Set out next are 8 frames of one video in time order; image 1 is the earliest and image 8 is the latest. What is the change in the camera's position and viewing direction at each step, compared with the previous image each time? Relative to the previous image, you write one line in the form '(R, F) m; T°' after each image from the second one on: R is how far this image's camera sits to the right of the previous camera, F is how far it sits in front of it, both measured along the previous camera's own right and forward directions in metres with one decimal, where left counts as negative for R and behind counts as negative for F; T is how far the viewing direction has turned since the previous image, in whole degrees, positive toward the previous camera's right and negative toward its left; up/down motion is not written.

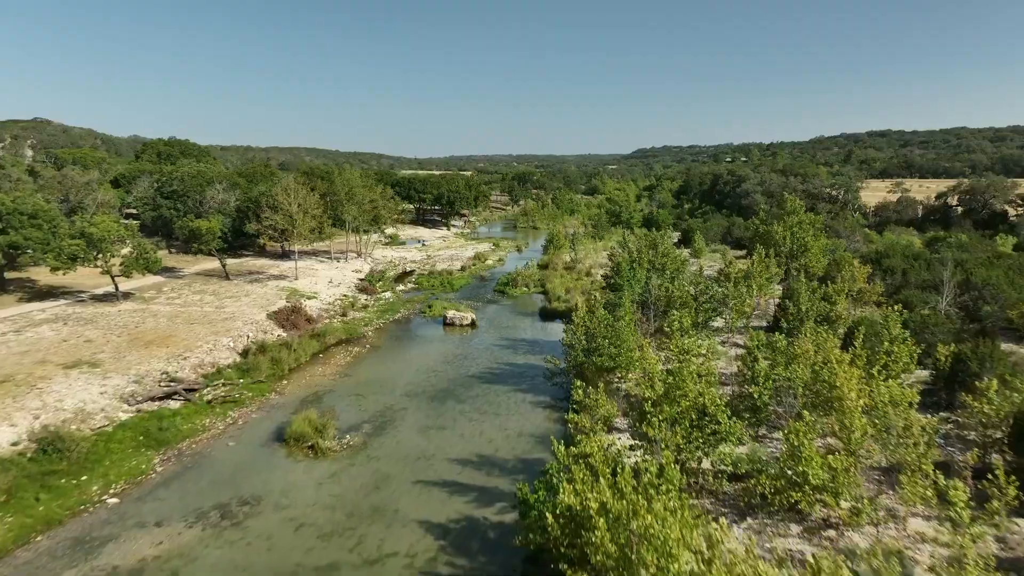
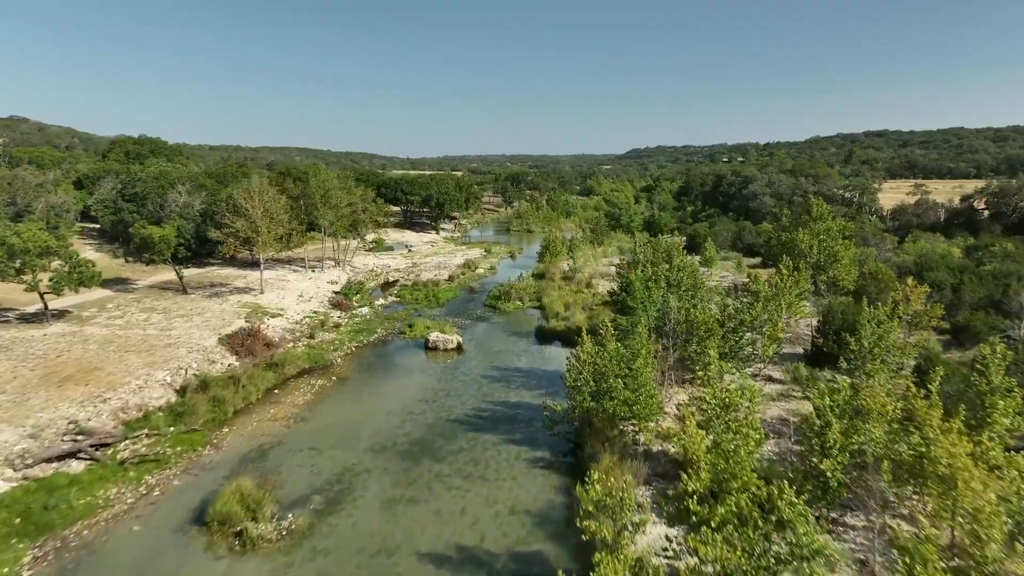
(+0.1, +4.1) m; +1°
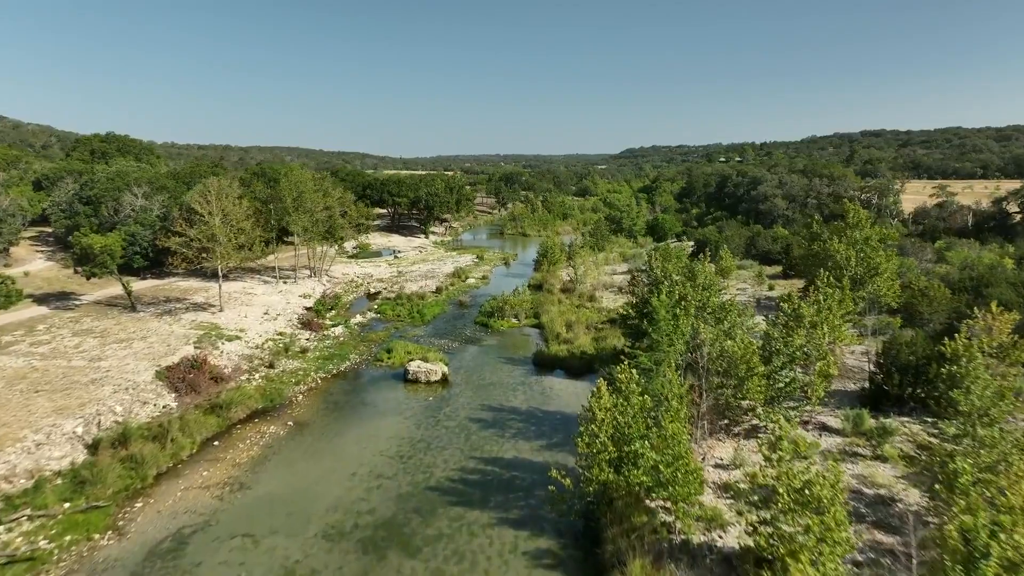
(0.0, +4.1) m; 0°
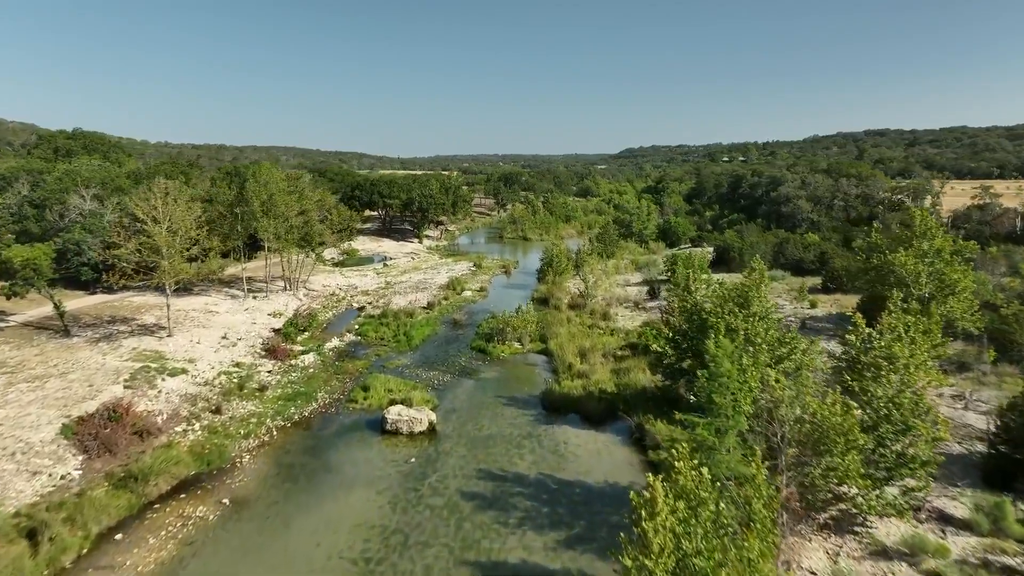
(-0.1, +4.6) m; 0°
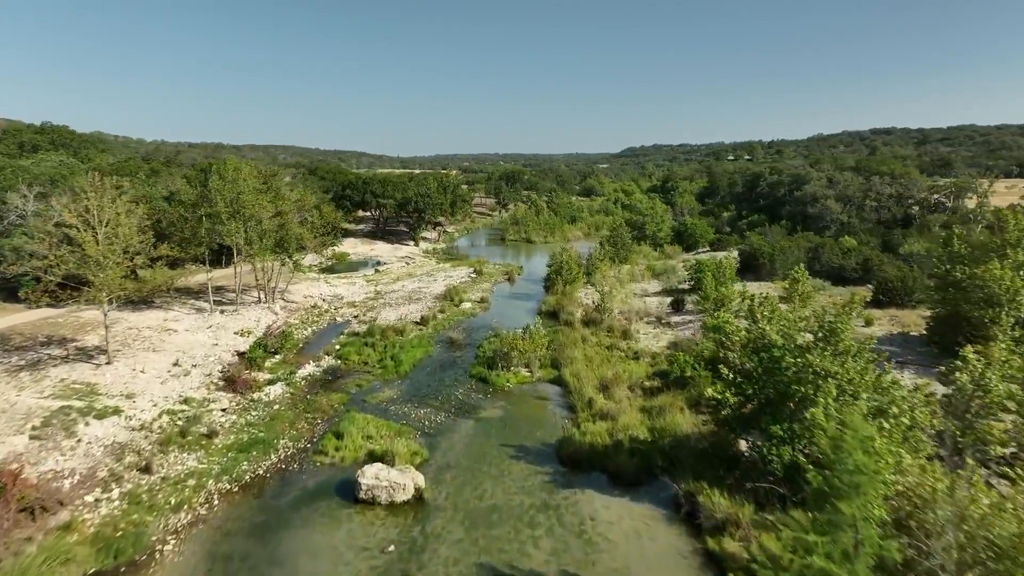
(-0.2, +4.2) m; 0°
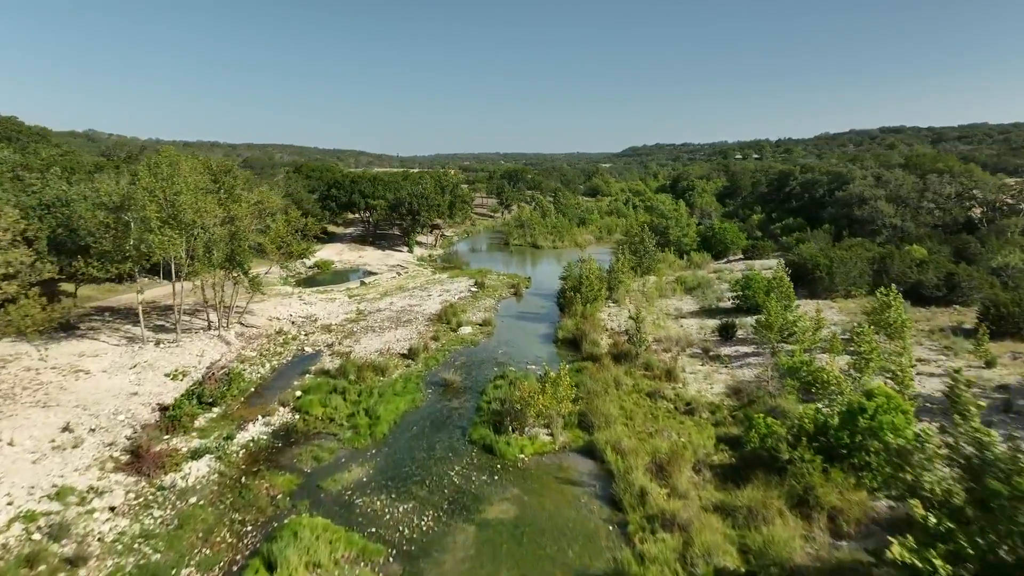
(-0.3, +5.9) m; 0°
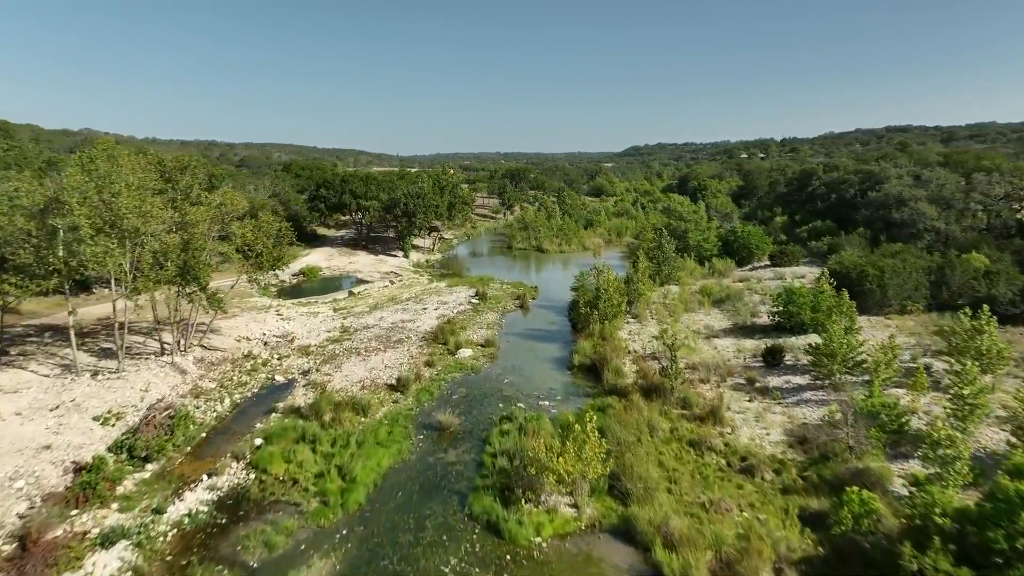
(-0.2, +3.8) m; 0°
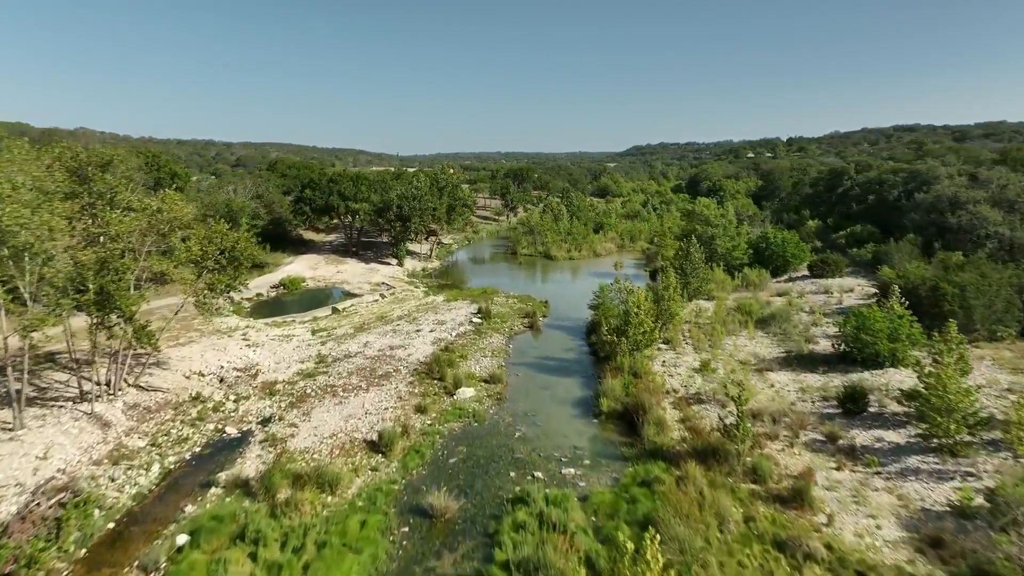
(-0.3, +4.4) m; 0°
